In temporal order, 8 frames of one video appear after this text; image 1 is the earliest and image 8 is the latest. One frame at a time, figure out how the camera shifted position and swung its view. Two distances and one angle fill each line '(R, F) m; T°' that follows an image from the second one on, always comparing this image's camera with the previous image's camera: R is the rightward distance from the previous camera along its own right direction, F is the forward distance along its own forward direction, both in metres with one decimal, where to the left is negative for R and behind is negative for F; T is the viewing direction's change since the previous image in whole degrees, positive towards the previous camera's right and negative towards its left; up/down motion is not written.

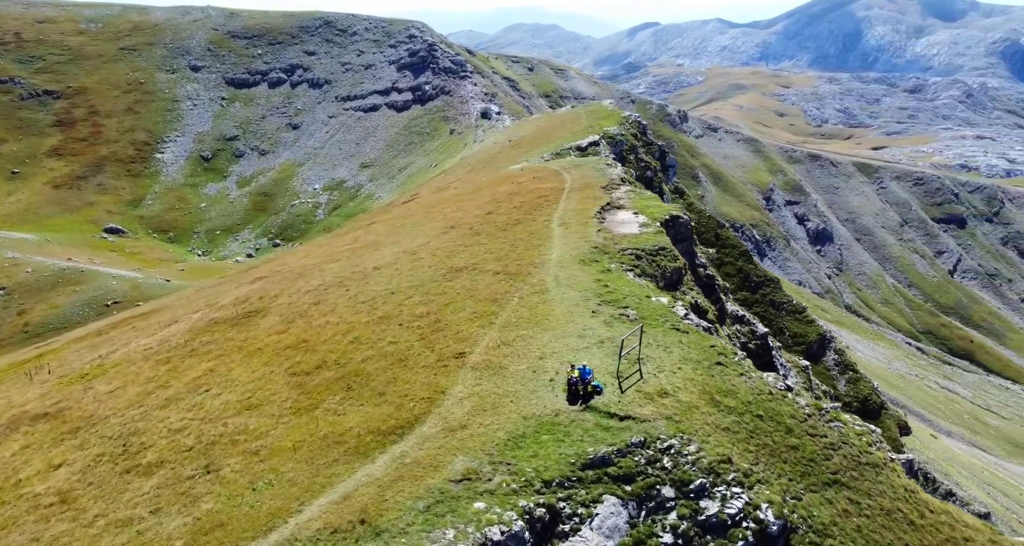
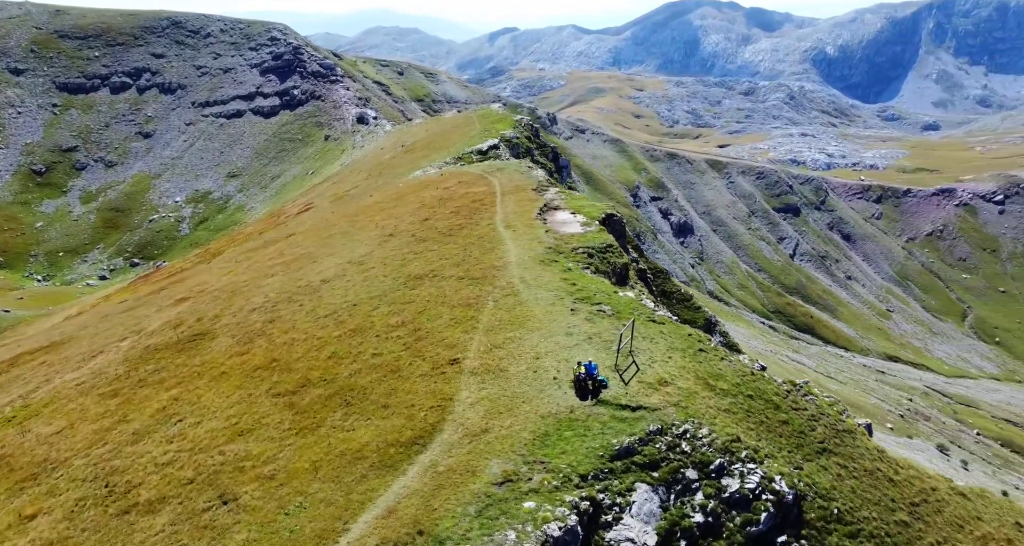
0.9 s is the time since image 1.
(-7.9, -0.7) m; +11°
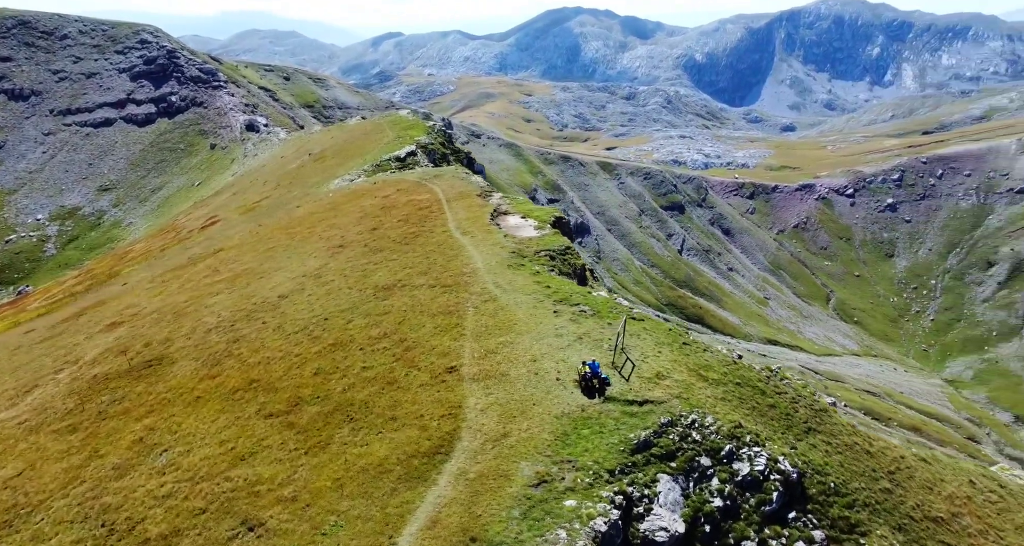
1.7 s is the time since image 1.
(-6.8, -0.5) m; +9°
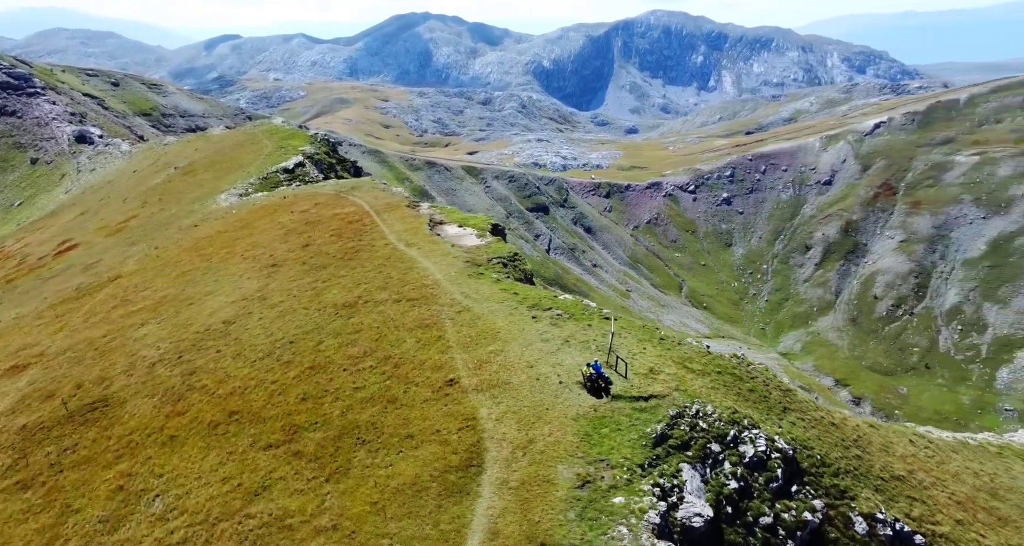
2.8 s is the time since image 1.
(-9.0, -0.1) m; +12°
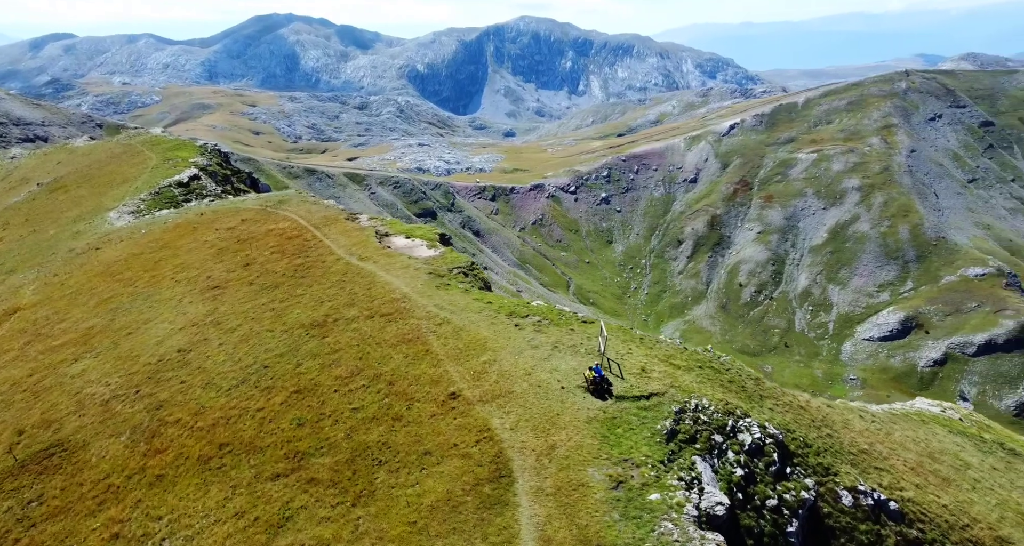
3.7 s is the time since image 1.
(-7.9, 0.0) m; +11°
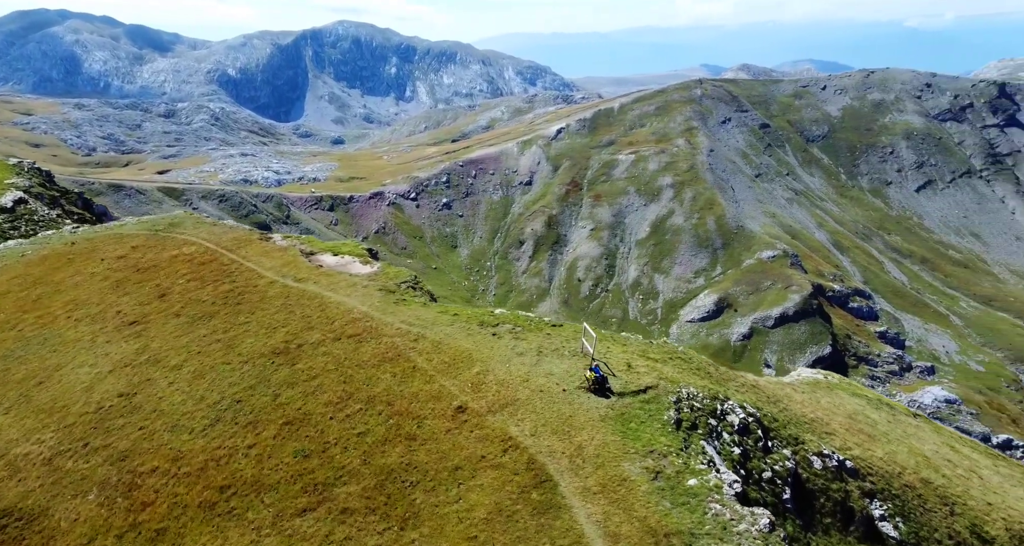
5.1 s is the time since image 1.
(-11.2, +0.2) m; +15°
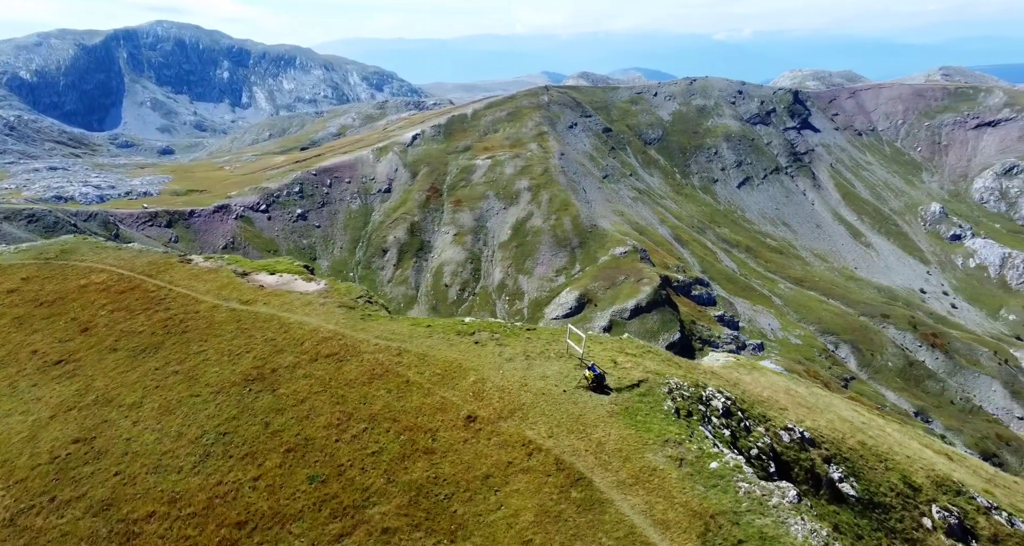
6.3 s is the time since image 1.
(-10.1, +0.5) m; +13°
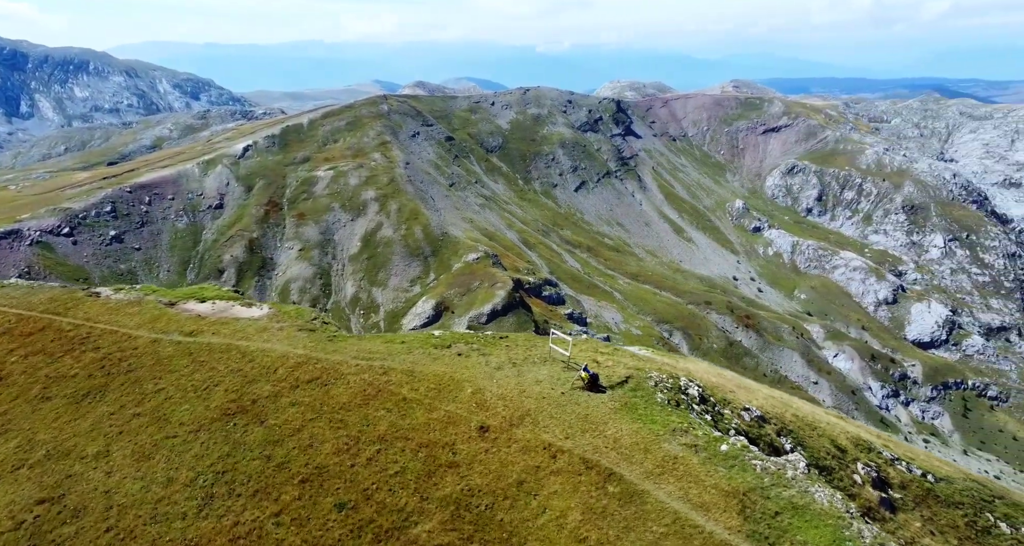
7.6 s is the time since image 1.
(-10.9, +1.1) m; +14°
